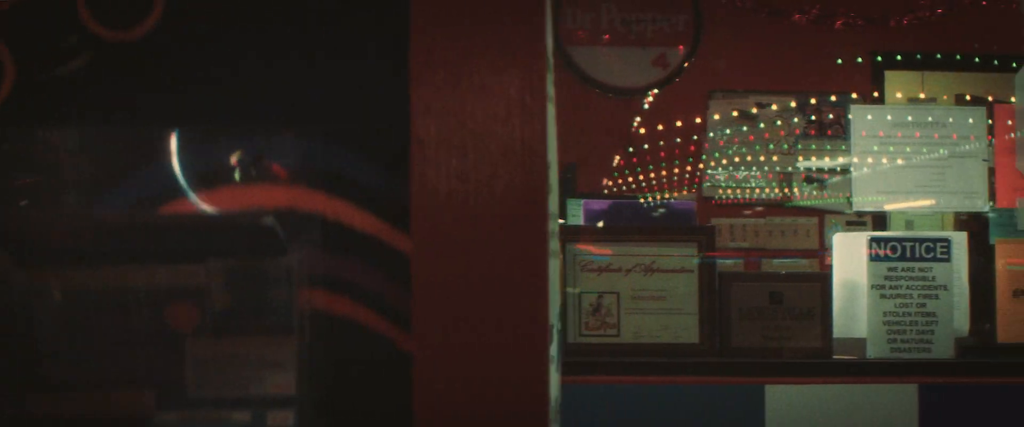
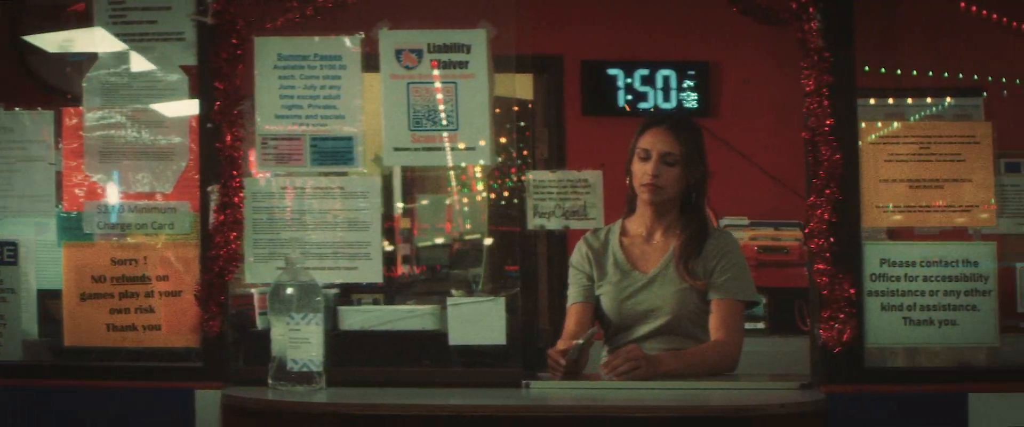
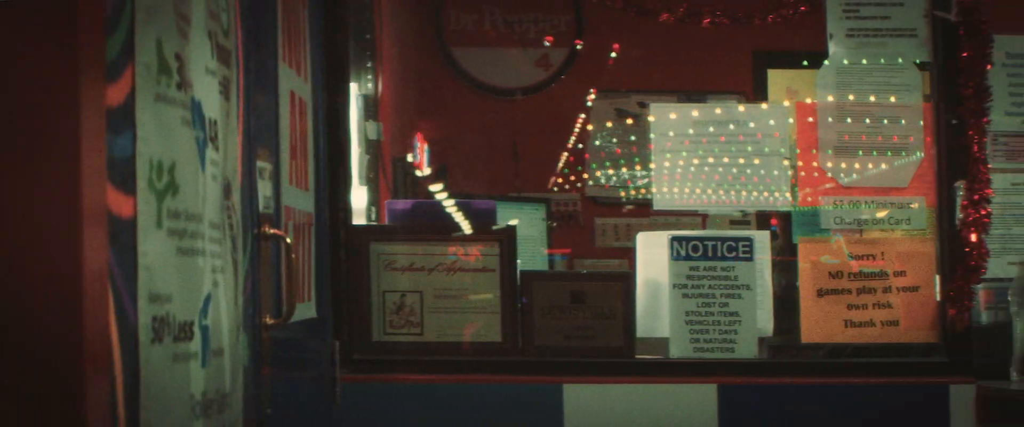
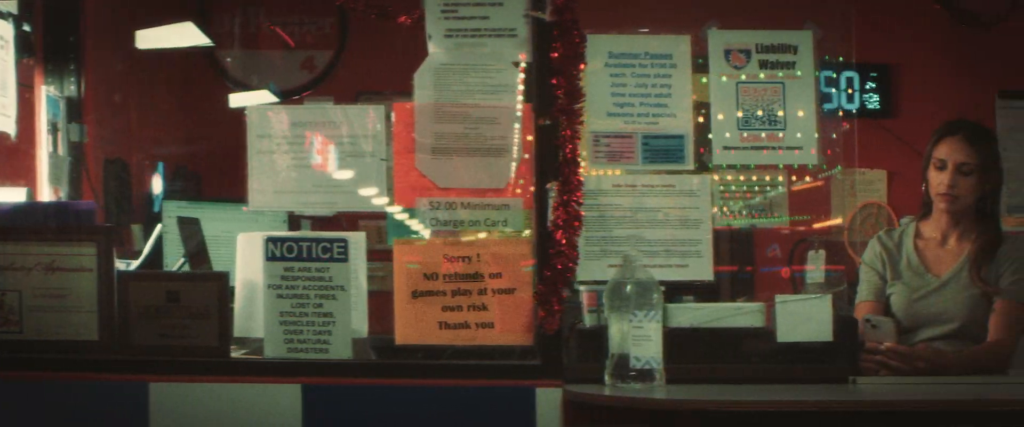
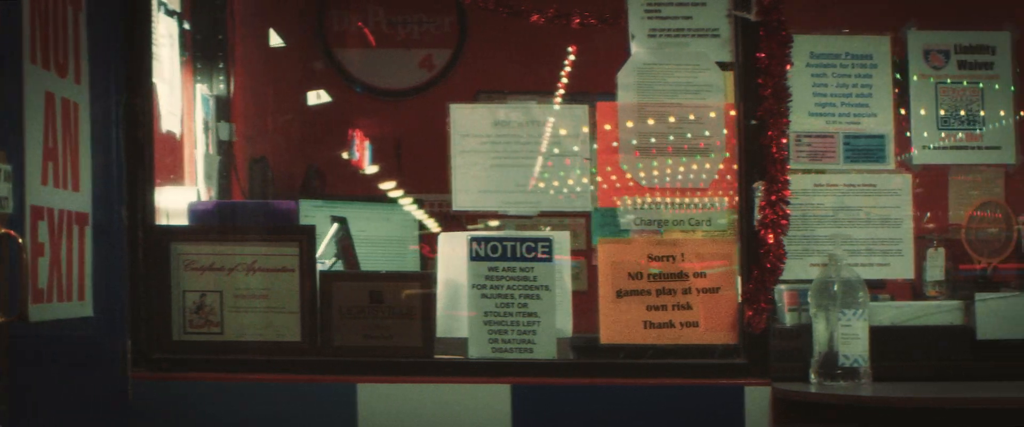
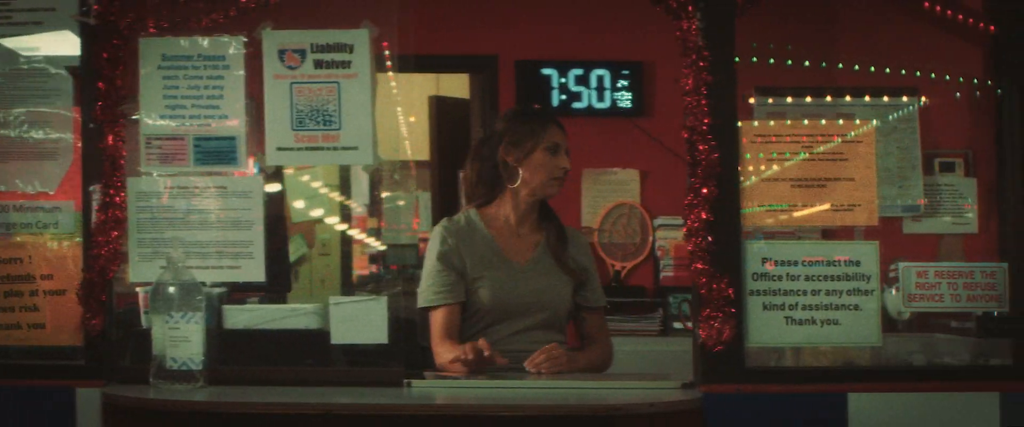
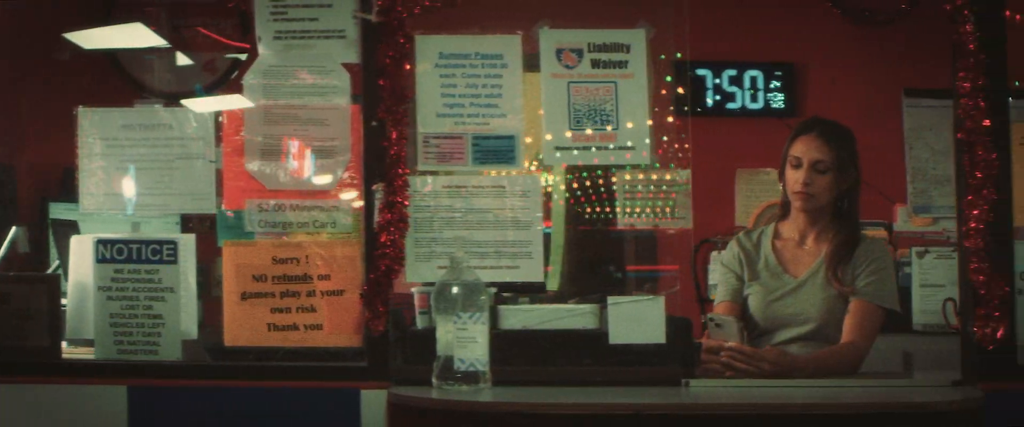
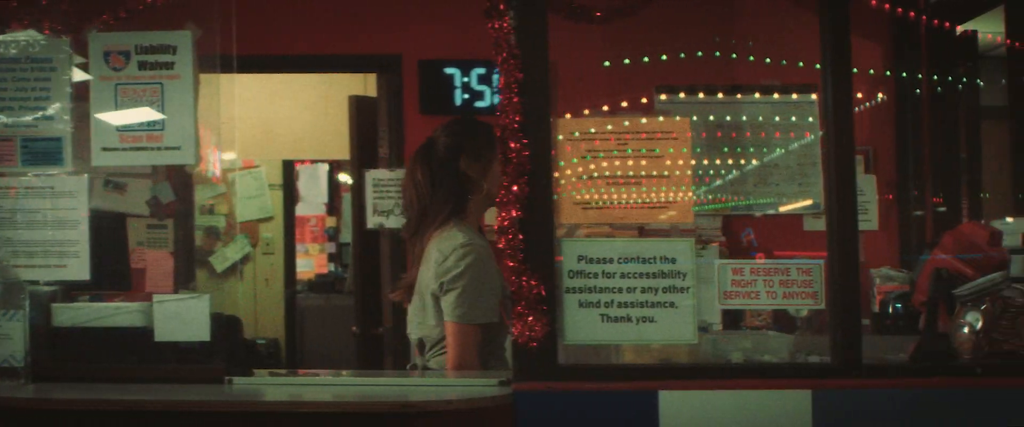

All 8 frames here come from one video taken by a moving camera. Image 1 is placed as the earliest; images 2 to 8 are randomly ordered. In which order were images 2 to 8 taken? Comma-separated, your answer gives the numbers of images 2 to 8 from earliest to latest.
3, 5, 4, 7, 2, 6, 8
